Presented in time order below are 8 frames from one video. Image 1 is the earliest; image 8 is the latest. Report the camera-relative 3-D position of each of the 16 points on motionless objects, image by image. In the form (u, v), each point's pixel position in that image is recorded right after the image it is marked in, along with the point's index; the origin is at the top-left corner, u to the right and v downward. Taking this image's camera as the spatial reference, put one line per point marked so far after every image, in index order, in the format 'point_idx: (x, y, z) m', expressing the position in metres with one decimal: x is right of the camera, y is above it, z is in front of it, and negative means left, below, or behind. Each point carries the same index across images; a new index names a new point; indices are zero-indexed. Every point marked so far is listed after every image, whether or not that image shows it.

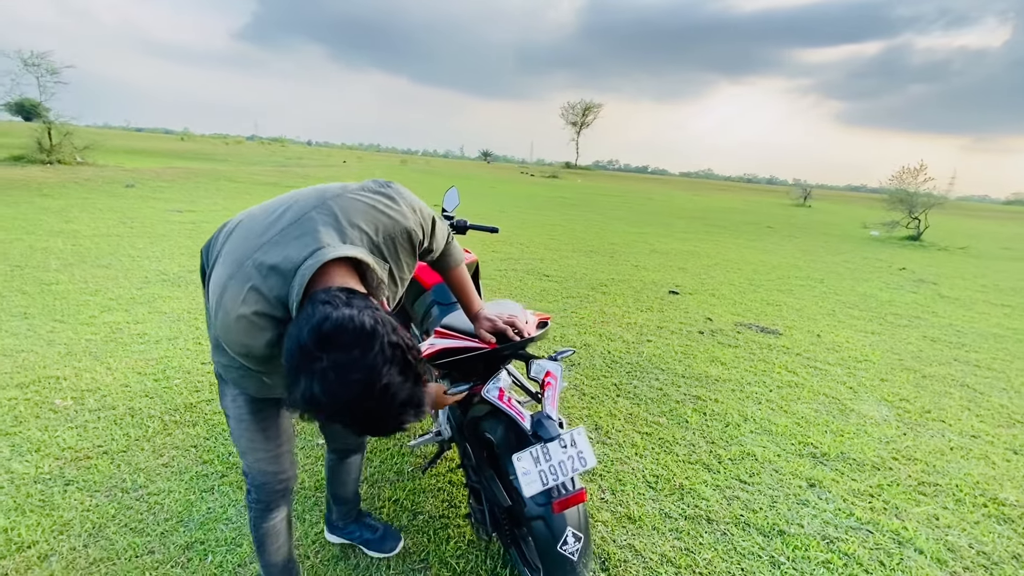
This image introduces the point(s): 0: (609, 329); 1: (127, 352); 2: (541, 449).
0: (+0.9, -0.4, +4.5) m
1: (-2.6, -0.4, +3.3) m
2: (+0.1, -0.4, +1.2) m
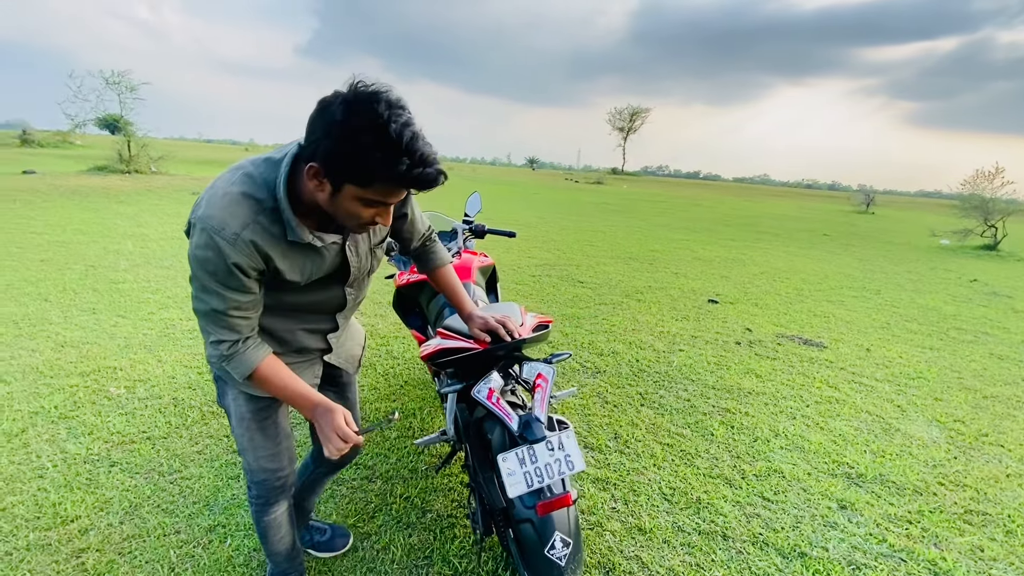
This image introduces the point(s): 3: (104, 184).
0: (+1.2, -0.5, +4.4) m
1: (-2.5, -0.4, +3.5) m
2: (0.0, -0.4, +1.3) m
3: (-10.2, +2.6, +12.0) m
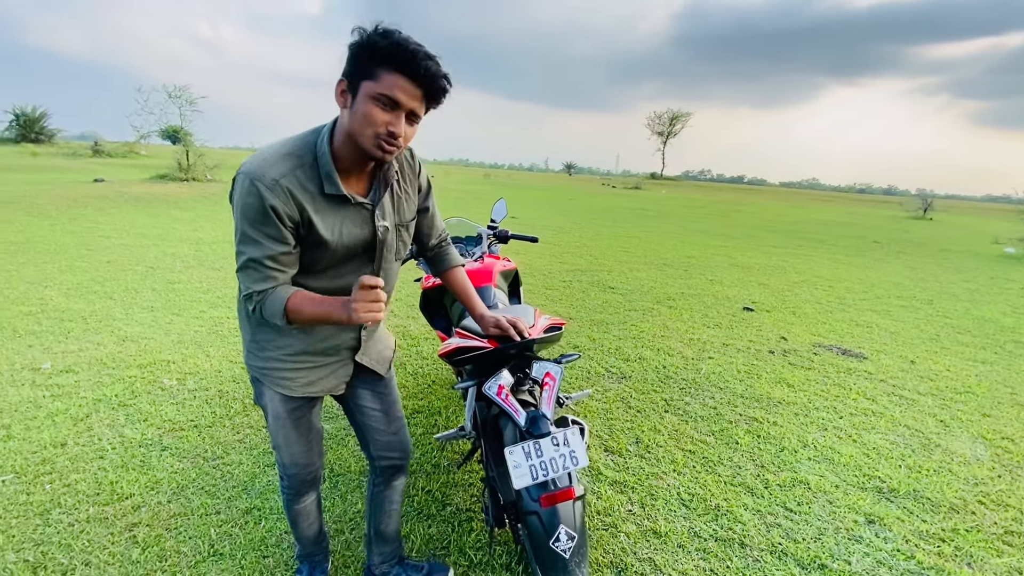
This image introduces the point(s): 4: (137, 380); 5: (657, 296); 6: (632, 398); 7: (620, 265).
0: (+1.4, -0.5, +4.4) m
1: (-2.3, -0.4, +3.8) m
2: (+0.1, -0.4, +1.3) m
3: (-9.3, +2.6, +12.8) m
4: (-2.4, -0.6, +3.1) m
5: (+1.8, -0.1, +6.1) m
6: (+0.8, -0.8, +3.3) m
7: (+1.8, +0.4, +7.8) m
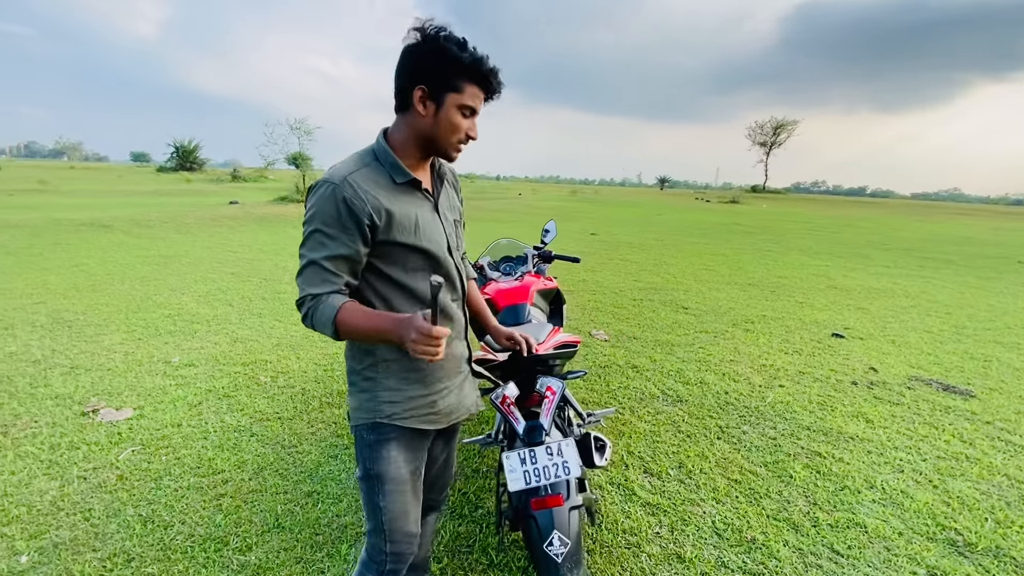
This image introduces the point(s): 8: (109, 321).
0: (+1.9, -0.7, +4.2) m
1: (-1.8, -0.5, +4.3) m
2: (0.0, -0.5, +1.4) m
3: (-6.9, +2.3, +14.6) m
4: (-2.1, -0.7, +3.7) m
5: (+2.7, -0.4, +5.8) m
6: (+1.2, -0.9, +3.2) m
7: (+2.9, +0.1, +7.5) m
8: (-4.1, -0.3, +4.9) m
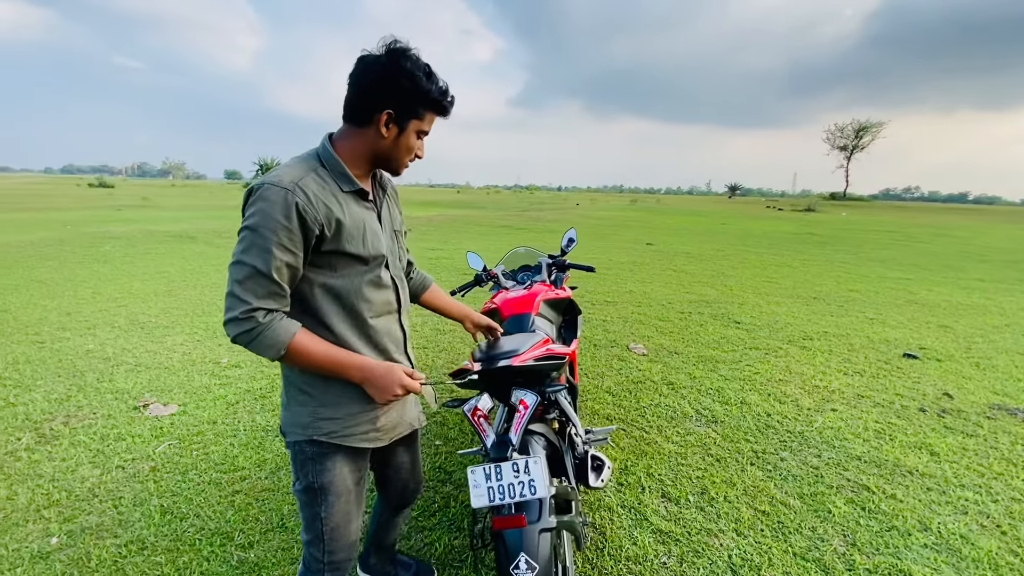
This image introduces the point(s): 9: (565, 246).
0: (+2.2, -0.8, +3.9) m
1: (-1.5, -0.6, +4.4) m
2: (-0.1, -0.5, +1.4) m
3: (-5.2, +2.1, +15.3) m
4: (-1.9, -0.7, +3.8) m
5: (+3.1, -0.5, +5.4) m
6: (+1.3, -1.0, +3.0) m
7: (+3.6, -0.1, +7.1) m
8: (-3.7, -0.4, +5.3) m
9: (+0.3, +0.3, +3.1) m
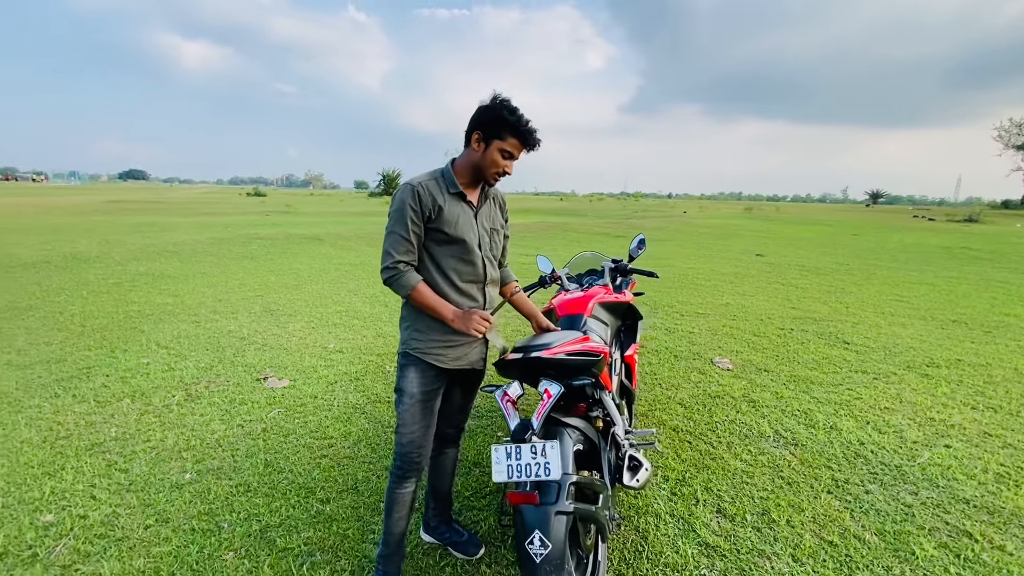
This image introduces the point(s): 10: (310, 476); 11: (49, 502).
0: (+2.7, -0.9, +3.5) m
1: (-0.8, -0.6, +4.8) m
2: (0.0, -0.5, +1.5) m
3: (-2.0, +2.0, +16.3) m
4: (-1.2, -0.7, +4.3) m
5: (+3.9, -0.7, +4.7) m
6: (+1.6, -1.1, +2.8) m
7: (+4.8, -0.4, +6.3) m
8: (-2.7, -0.3, +6.1) m
9: (+0.8, +0.2, +3.1) m
10: (-1.1, -1.0, +2.6) m
11: (-2.3, -1.0, +2.3) m
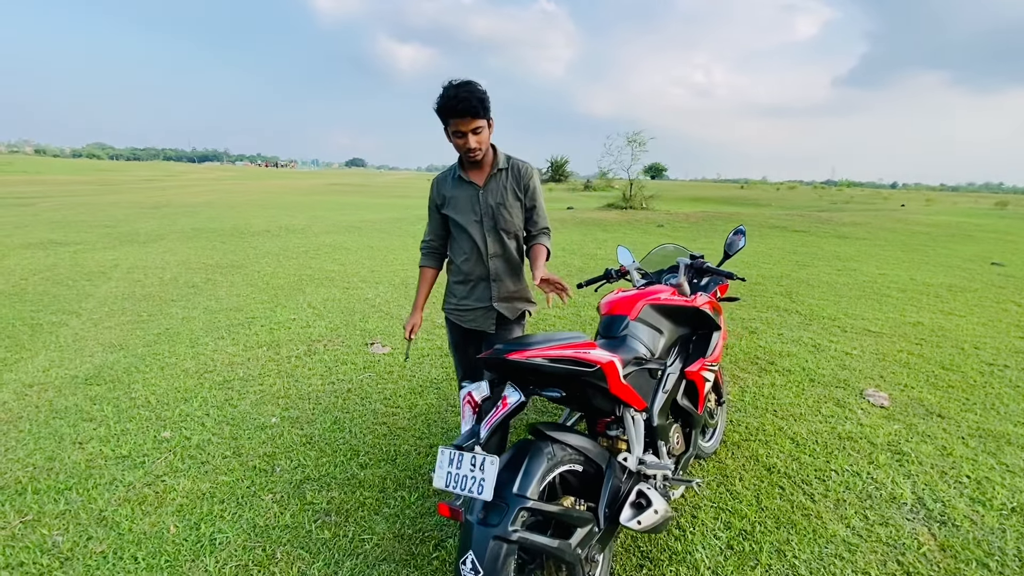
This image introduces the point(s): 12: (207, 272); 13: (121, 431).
0: (+3.0, -1.1, +2.3) m
1: (+0.2, -0.5, +4.7) m
2: (-0.2, -0.5, +1.4) m
3: (+3.1, +2.4, +15.8) m
4: (-0.4, -0.5, +4.4) m
5: (+4.6, -1.0, +3.1) m
6: (+1.8, -1.1, +2.1) m
7: (+6.0, -0.7, +4.3) m
8: (-1.2, 0.0, +6.6) m
9: (+1.2, +0.2, +2.6) m
10: (-0.9, -0.9, +2.7) m
11: (-2.0, -0.8, +2.9) m
12: (-4.6, +0.2, +7.2) m
13: (-2.3, -0.8, +2.8) m
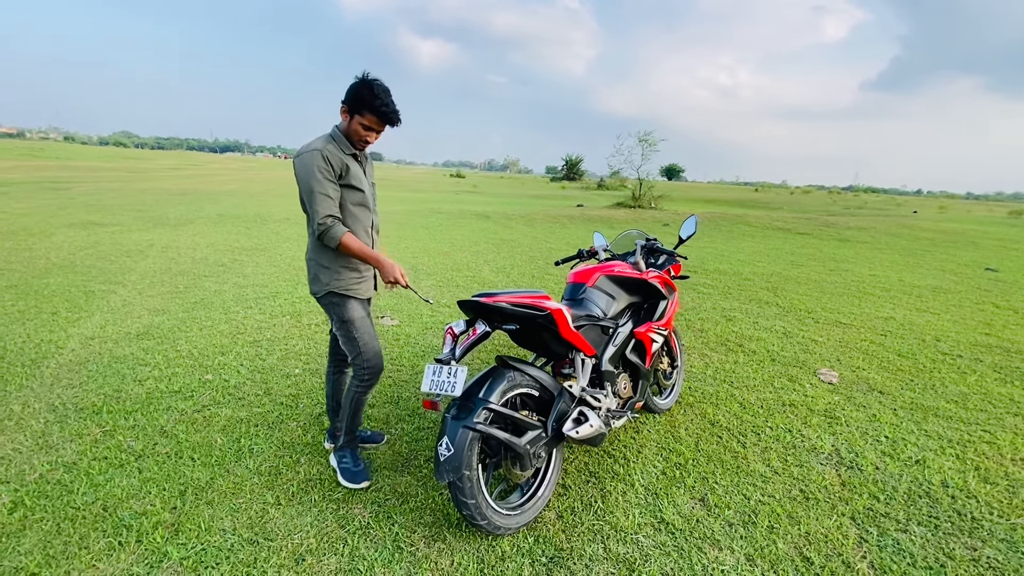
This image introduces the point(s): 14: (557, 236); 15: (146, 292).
0: (+2.9, -1.0, +2.7) m
1: (+0.2, -0.3, +5.2) m
2: (-0.3, -0.3, +1.9) m
3: (+3.4, +2.5, +16.2) m
4: (-0.5, -0.3, +4.9) m
5: (+4.5, -0.9, +3.5) m
6: (+1.6, -1.0, +2.5) m
7: (+5.9, -0.7, +4.6) m
8: (-1.1, +0.2, +7.2) m
9: (+1.1, +0.3, +3.0) m
10: (-1.0, -0.7, +3.3) m
11: (-2.1, -0.6, +3.5) m
12: (-4.5, +0.6, +7.8) m
13: (-2.4, -0.6, +3.3) m
14: (+1.0, +1.2, +11.3) m
15: (-4.0, 0.0, +5.3) m
